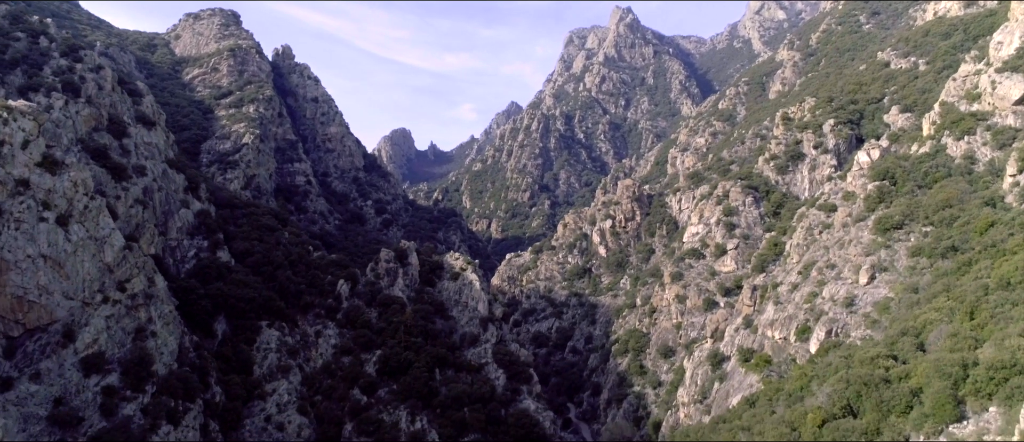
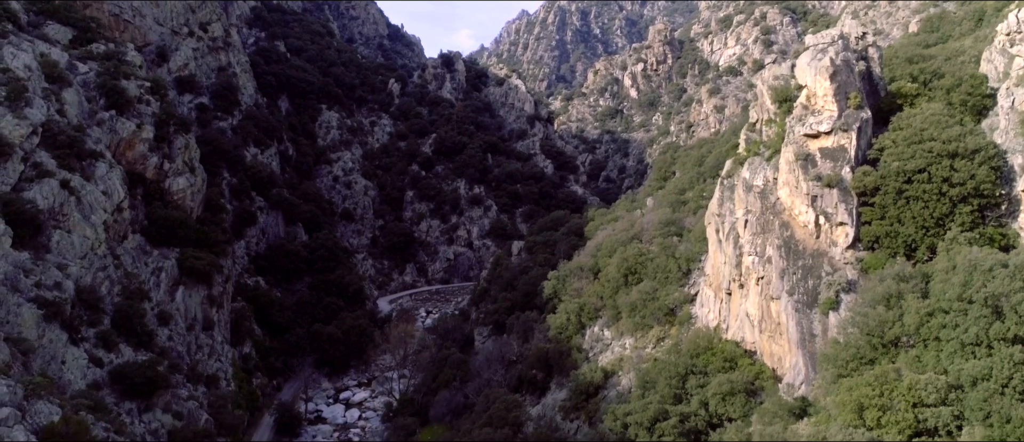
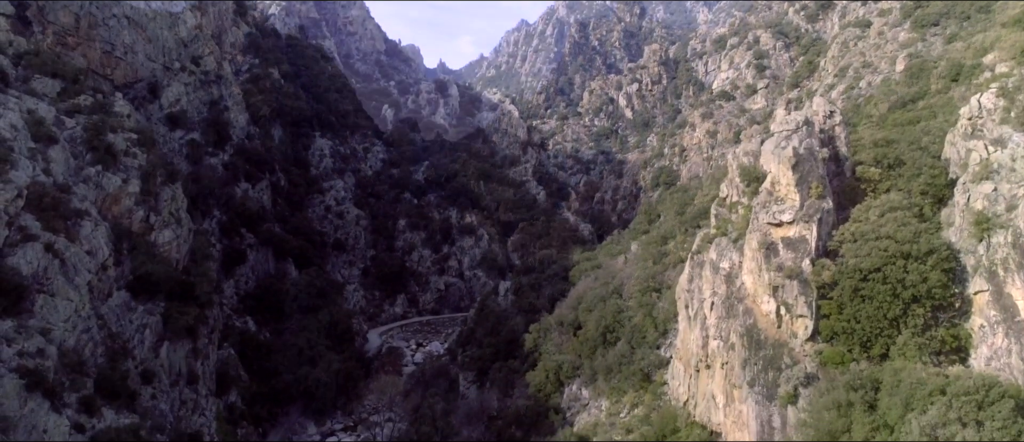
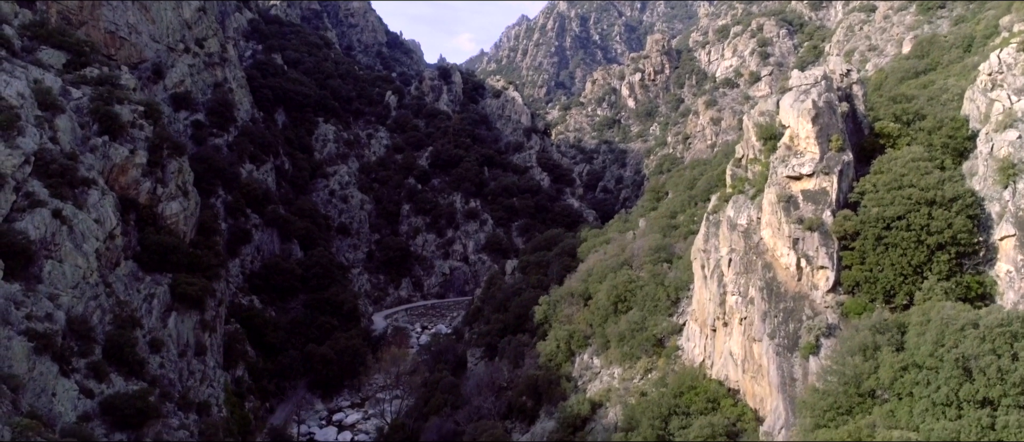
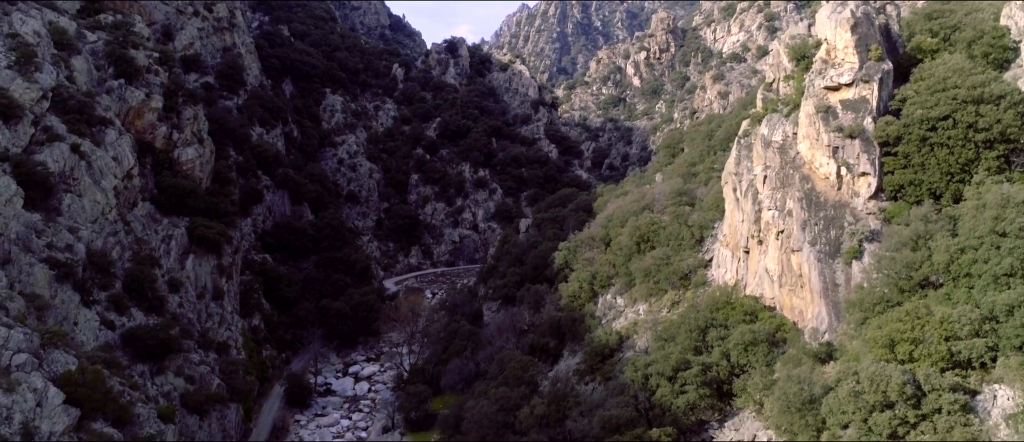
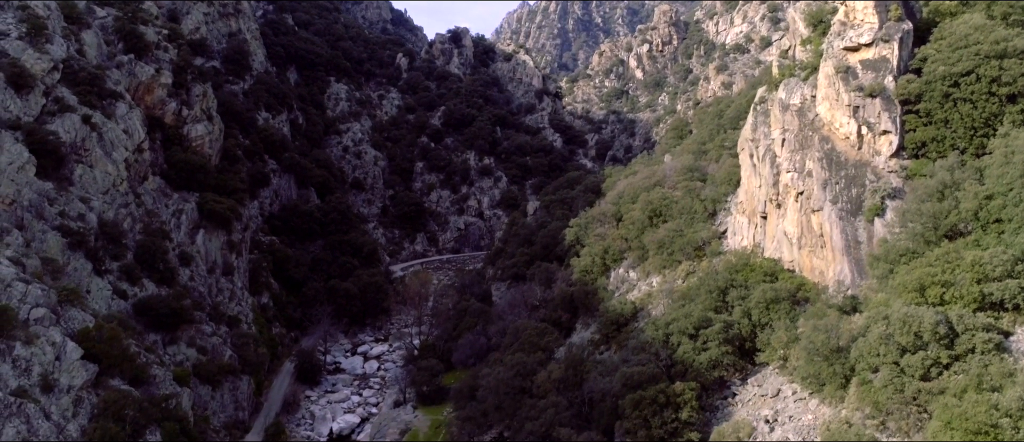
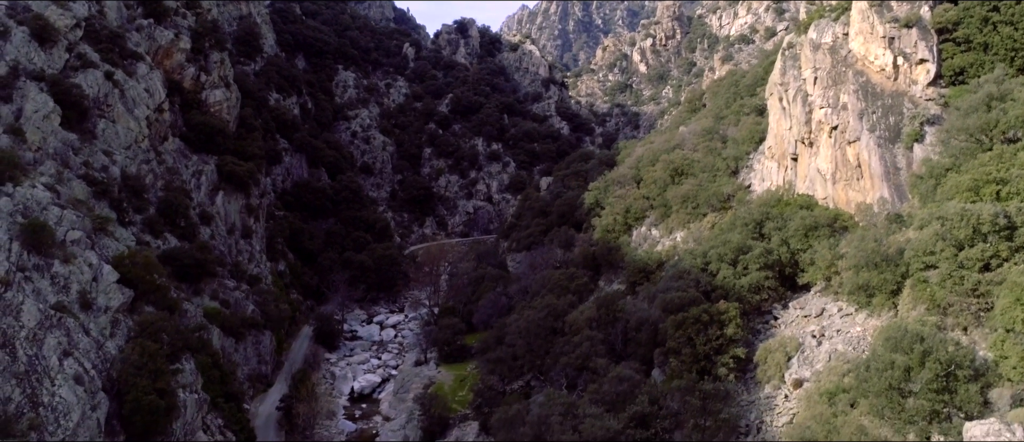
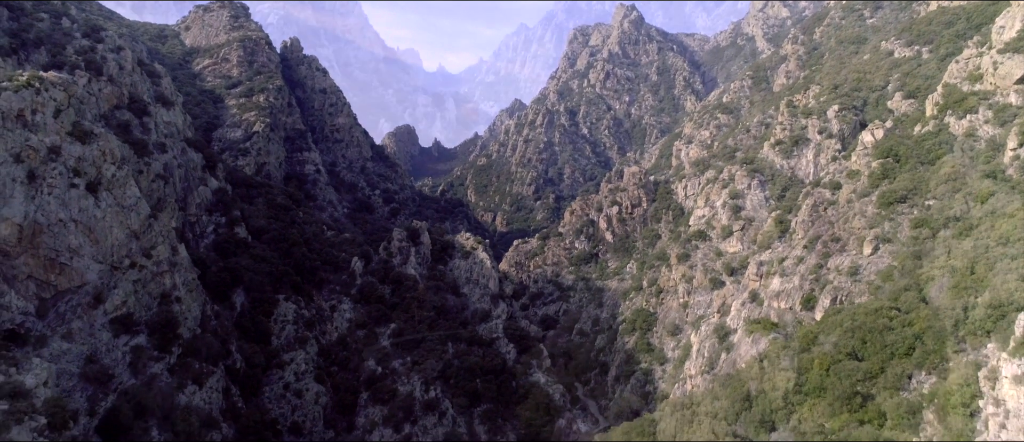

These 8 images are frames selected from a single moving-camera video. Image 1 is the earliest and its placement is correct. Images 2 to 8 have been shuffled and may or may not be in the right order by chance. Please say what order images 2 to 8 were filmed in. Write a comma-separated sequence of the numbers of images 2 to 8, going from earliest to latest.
8, 3, 4, 2, 5, 6, 7
